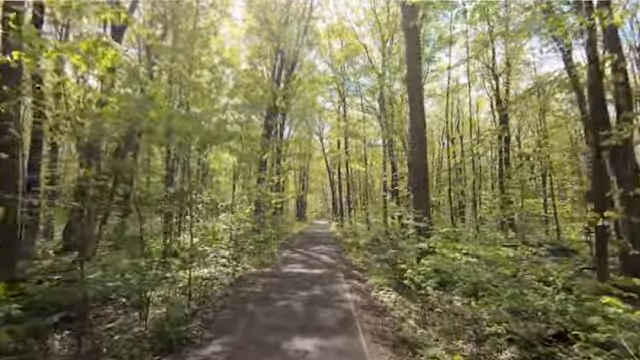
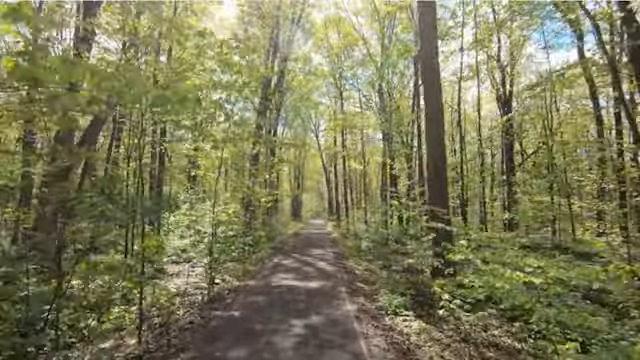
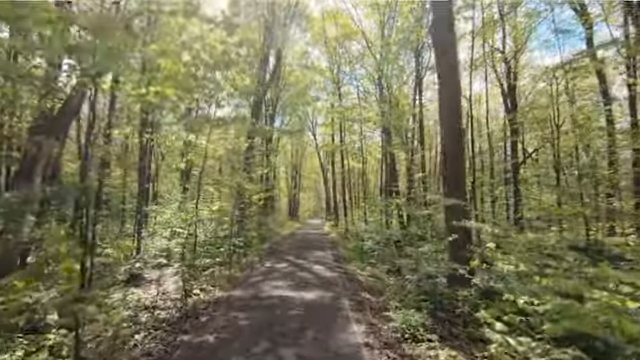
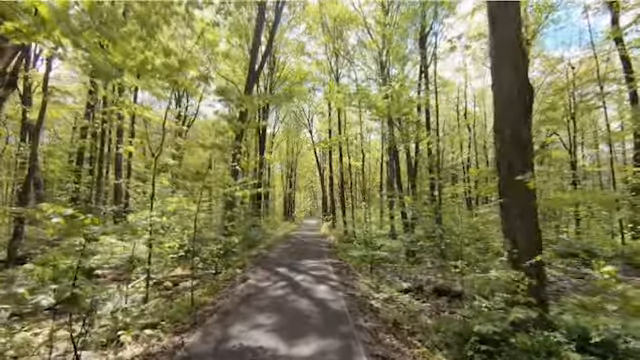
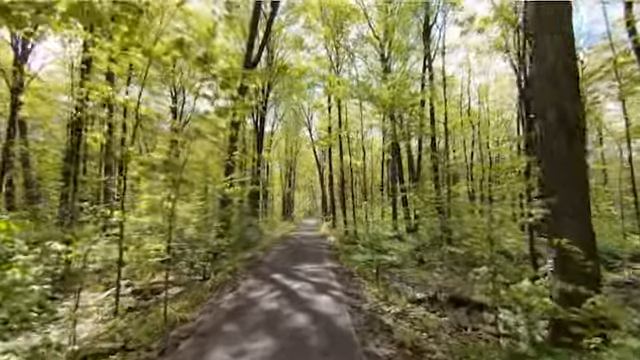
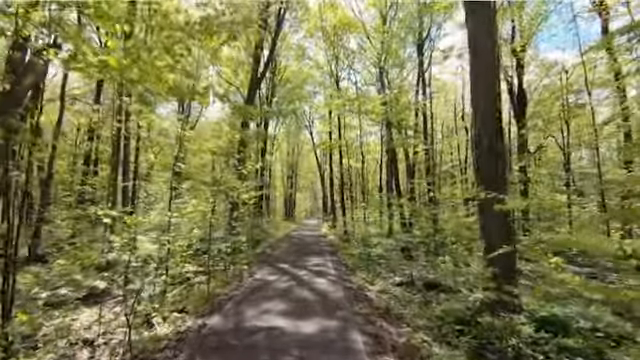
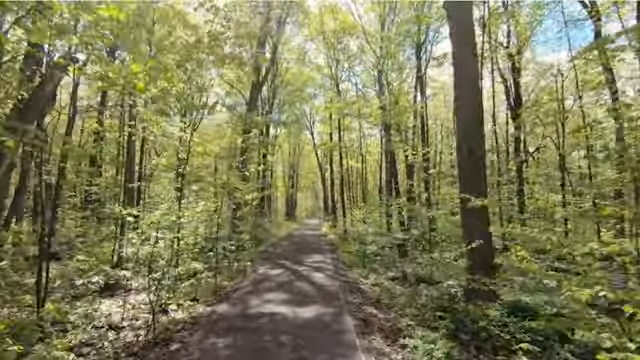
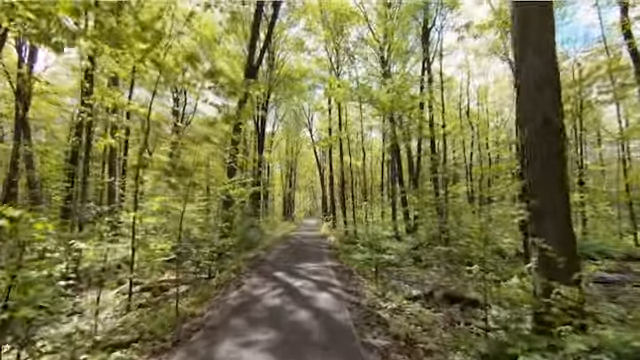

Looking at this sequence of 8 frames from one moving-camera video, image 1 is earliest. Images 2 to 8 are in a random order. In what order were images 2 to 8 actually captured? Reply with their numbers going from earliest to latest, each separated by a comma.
2, 3, 7, 6, 4, 8, 5
